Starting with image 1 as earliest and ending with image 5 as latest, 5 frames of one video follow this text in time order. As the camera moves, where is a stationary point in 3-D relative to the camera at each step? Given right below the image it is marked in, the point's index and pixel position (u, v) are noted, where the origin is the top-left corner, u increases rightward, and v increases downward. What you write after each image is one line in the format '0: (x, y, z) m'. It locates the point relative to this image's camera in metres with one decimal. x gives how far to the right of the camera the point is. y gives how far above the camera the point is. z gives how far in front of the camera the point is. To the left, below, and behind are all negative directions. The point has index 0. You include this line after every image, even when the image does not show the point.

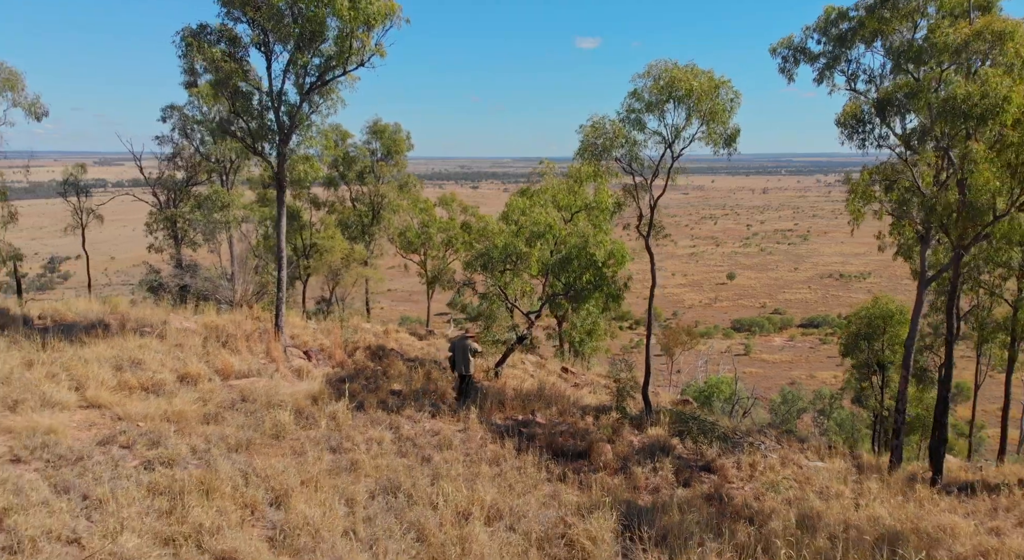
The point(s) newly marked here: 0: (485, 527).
0: (-0.2, -2.0, +6.1) m
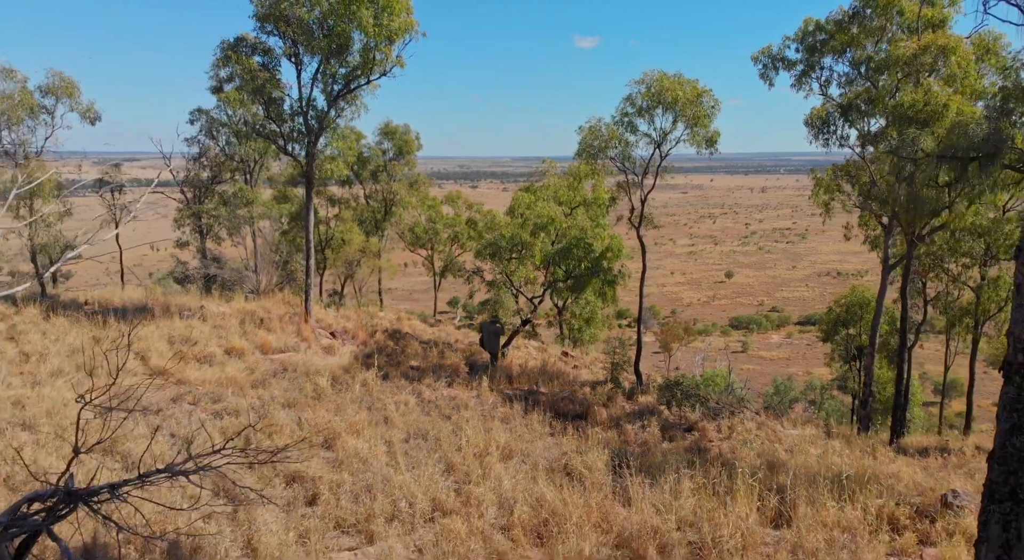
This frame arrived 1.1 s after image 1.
0: (-0.1, -1.8, +7.4) m
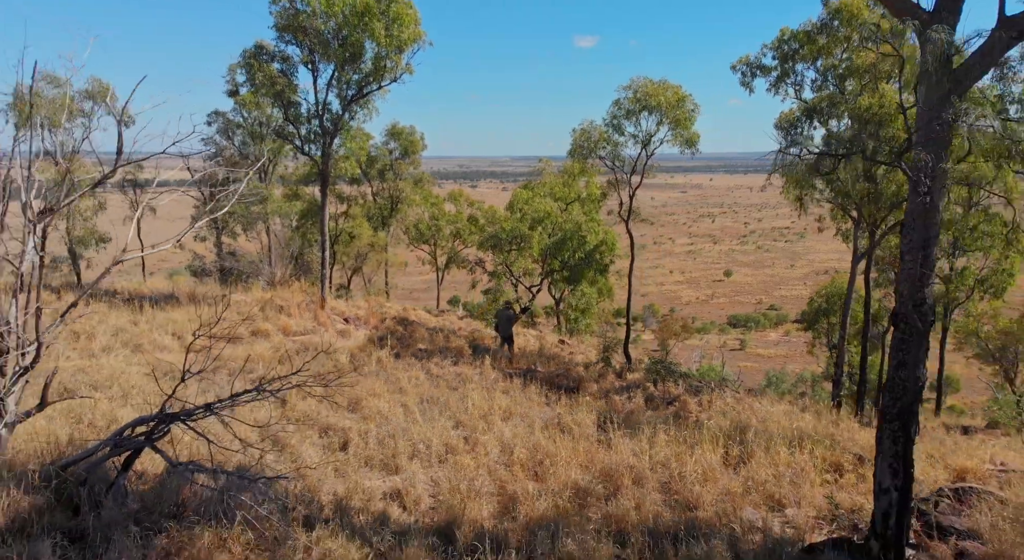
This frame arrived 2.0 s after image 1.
0: (-0.1, -1.6, +8.5) m
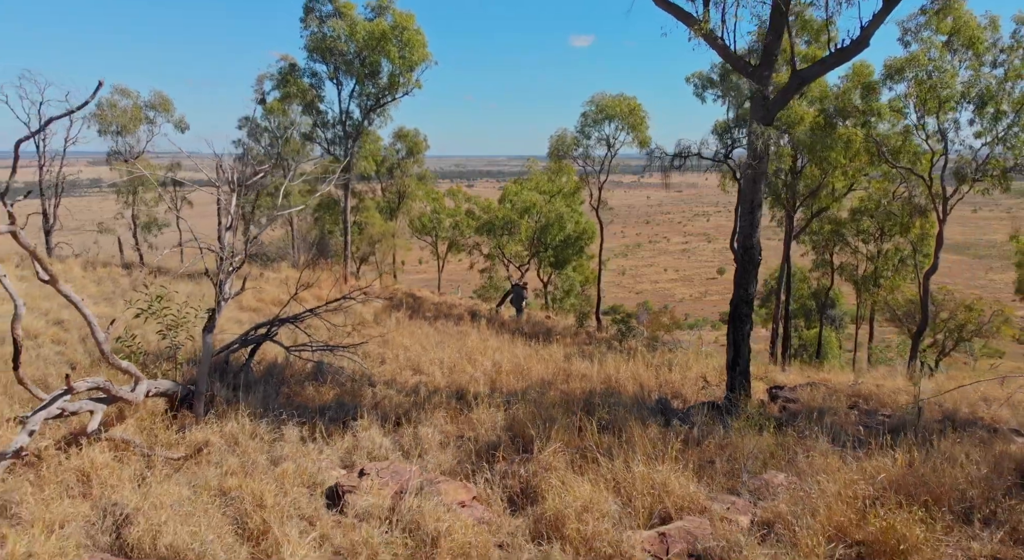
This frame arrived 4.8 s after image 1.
0: (-0.3, -1.1, +11.4) m
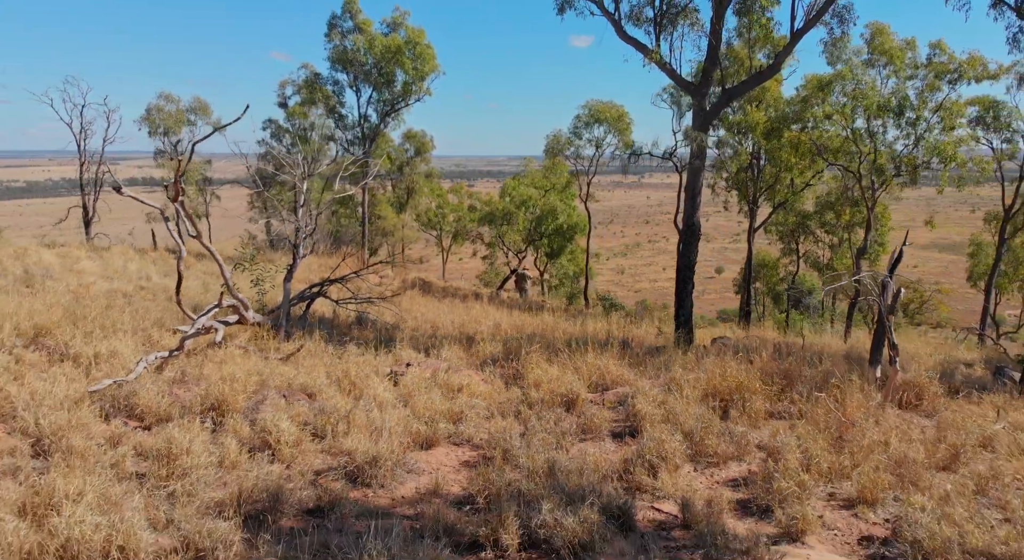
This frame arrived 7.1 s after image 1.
0: (-0.3, -0.7, +13.7) m
